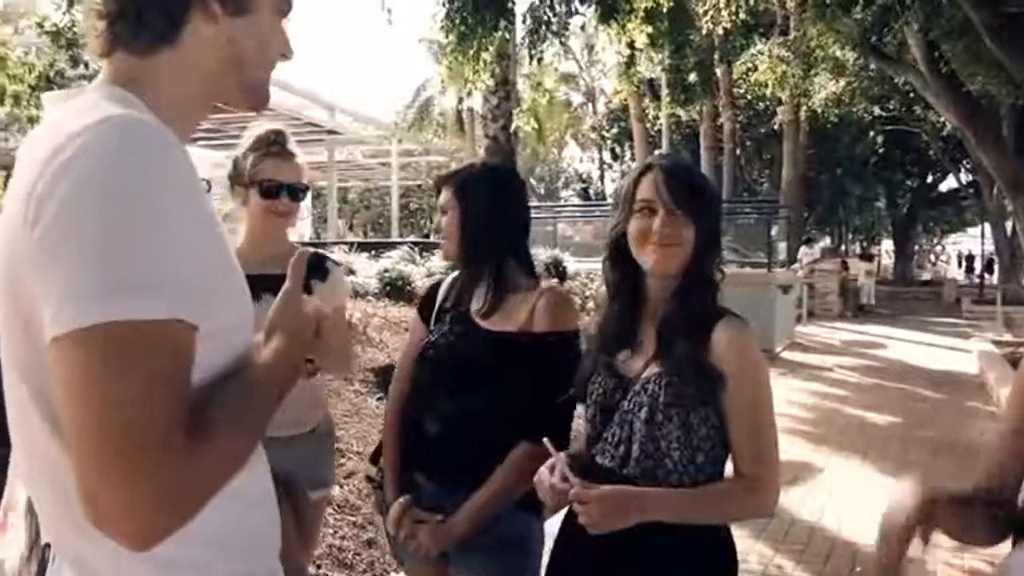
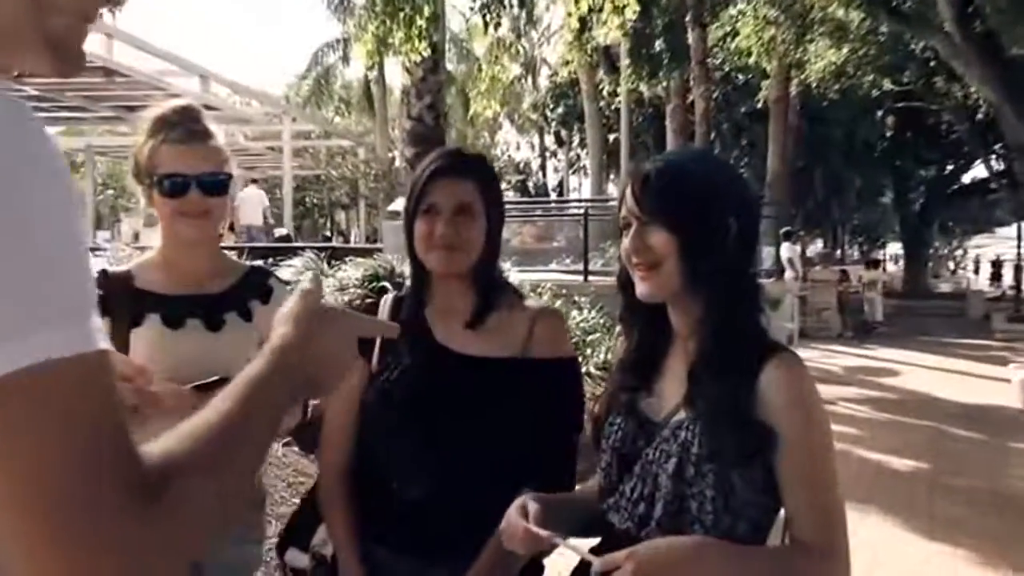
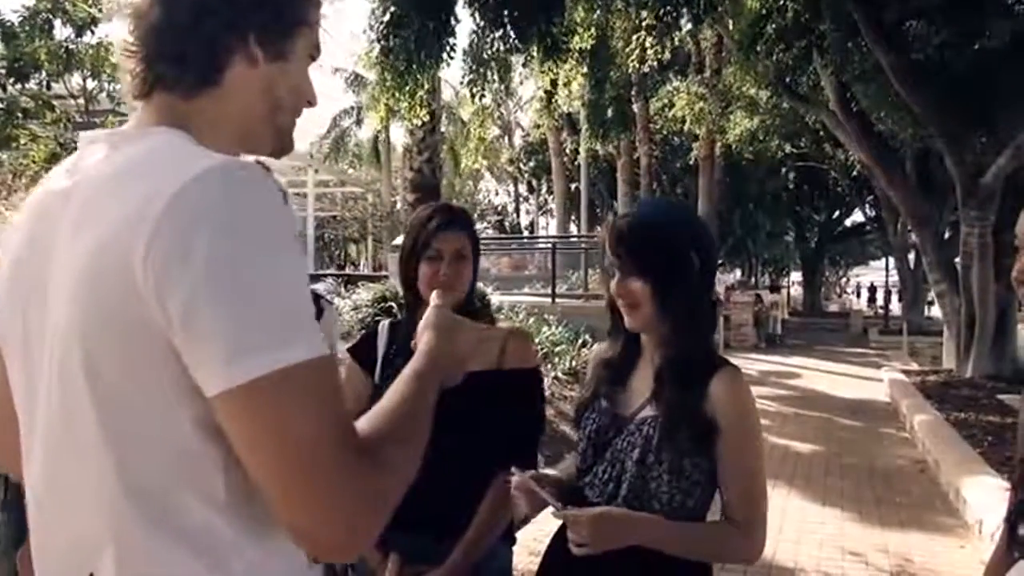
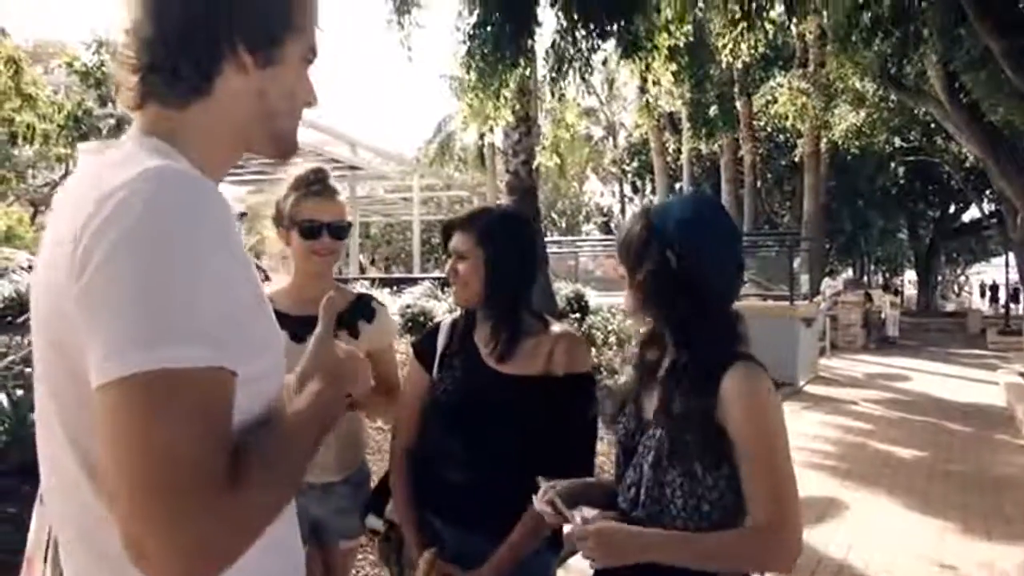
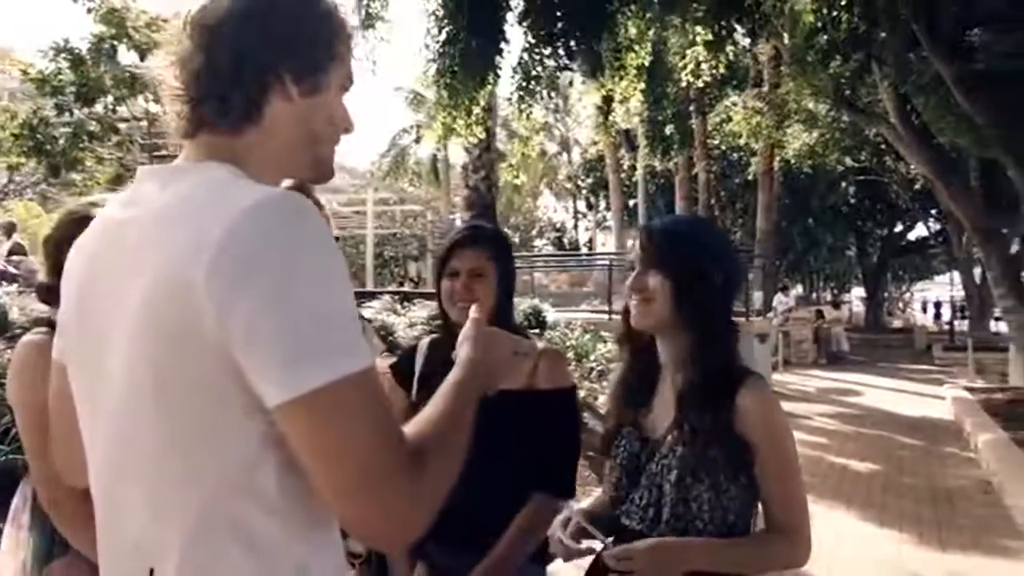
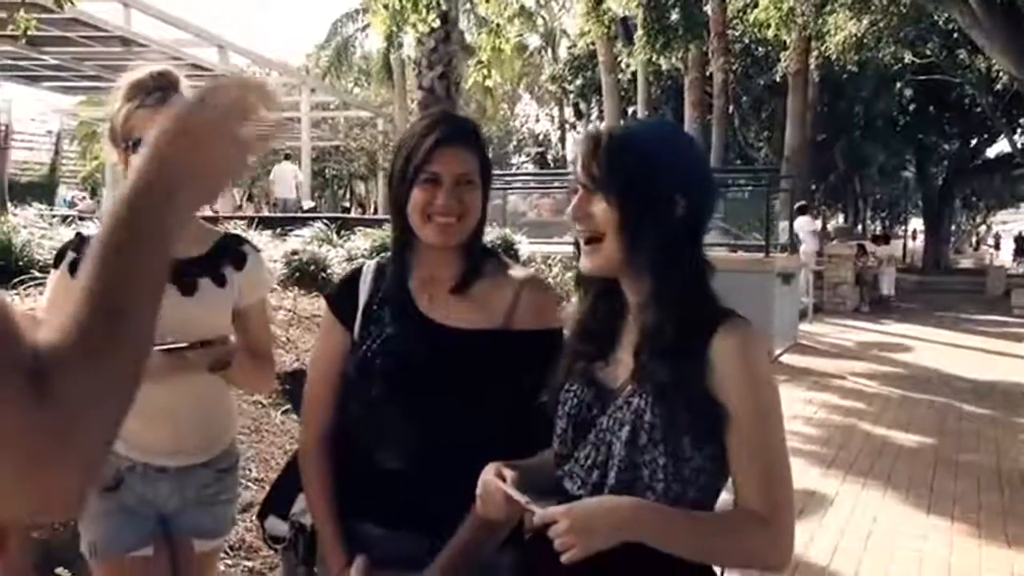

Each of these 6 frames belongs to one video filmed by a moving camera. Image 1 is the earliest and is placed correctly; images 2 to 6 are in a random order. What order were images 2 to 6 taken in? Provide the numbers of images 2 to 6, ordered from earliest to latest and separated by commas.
4, 5, 3, 2, 6
